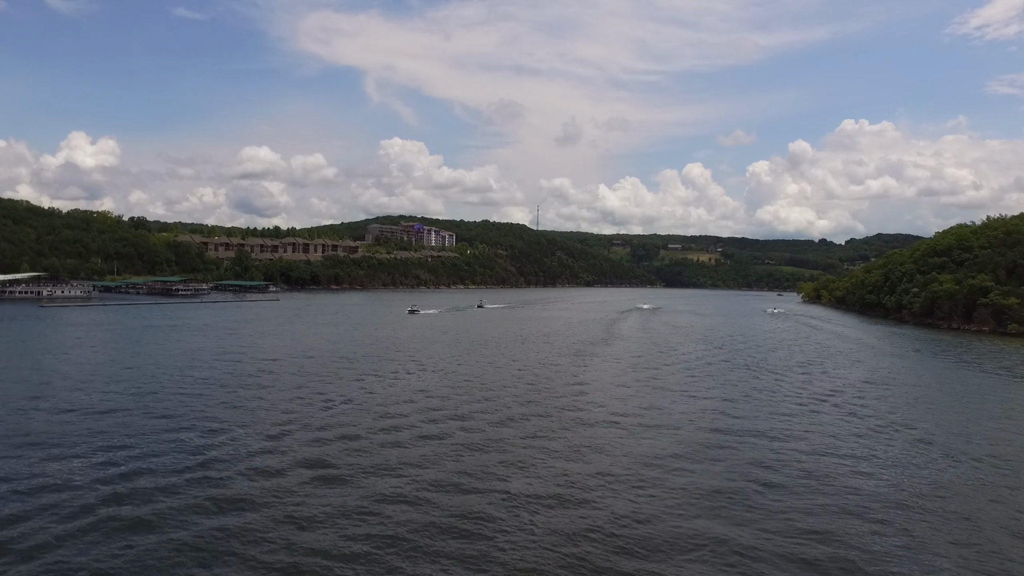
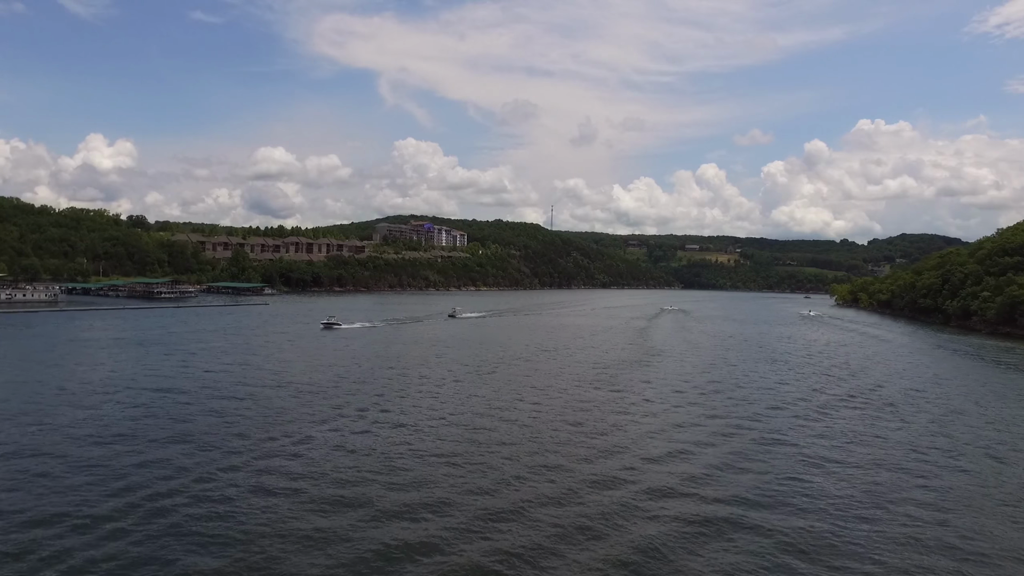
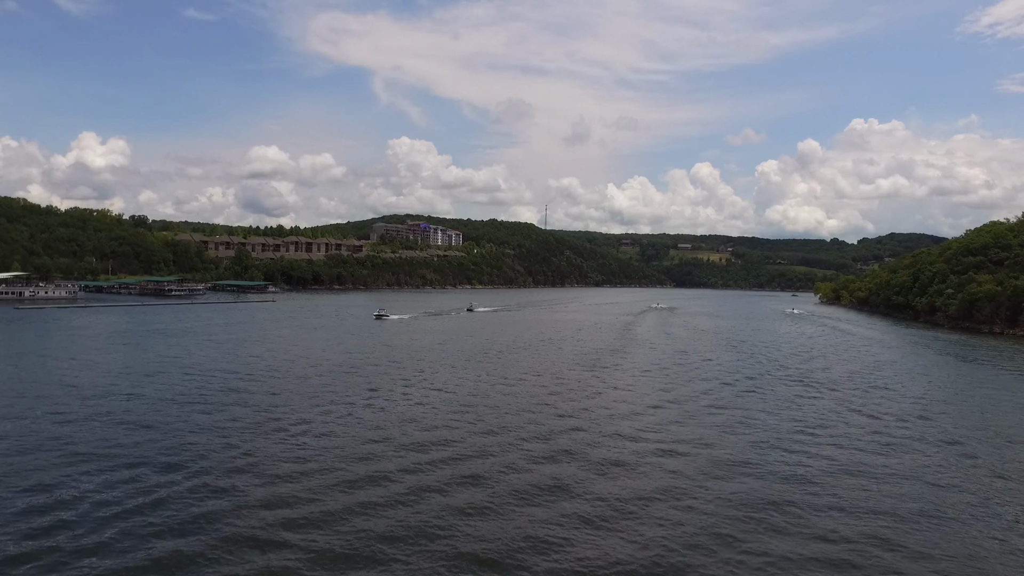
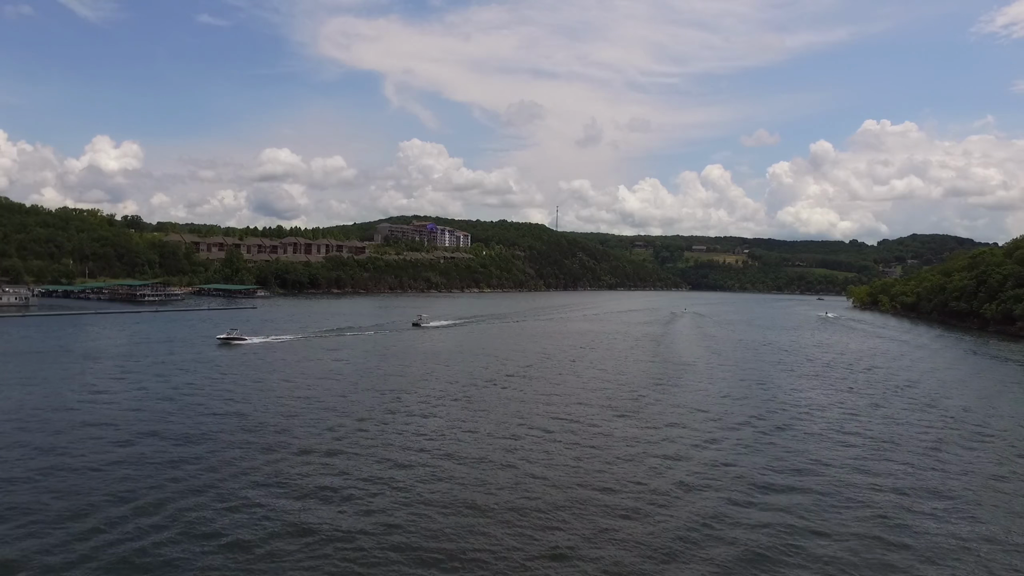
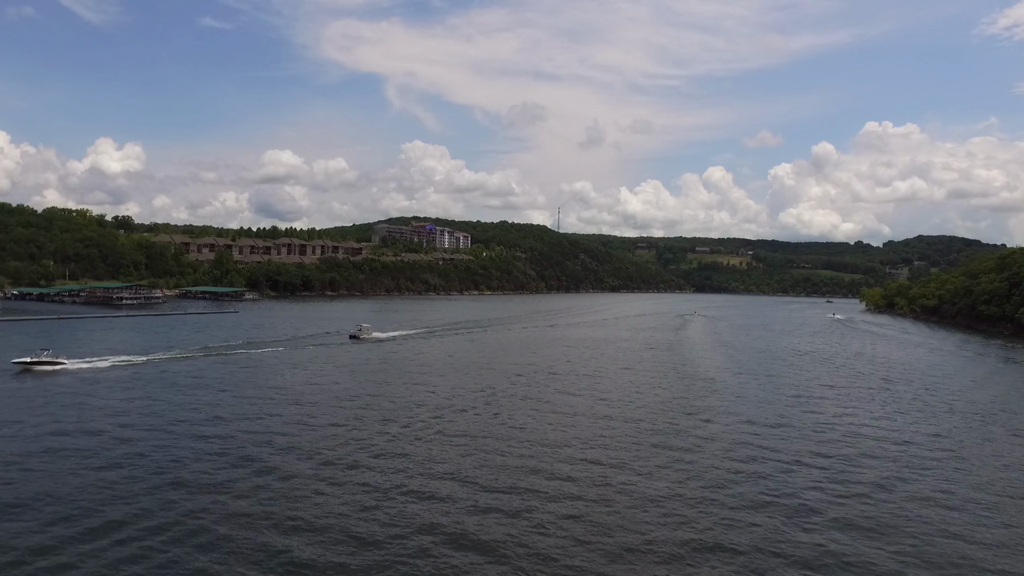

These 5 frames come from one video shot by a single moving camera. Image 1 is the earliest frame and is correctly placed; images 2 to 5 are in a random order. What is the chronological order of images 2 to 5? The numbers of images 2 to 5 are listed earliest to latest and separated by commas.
3, 2, 4, 5
